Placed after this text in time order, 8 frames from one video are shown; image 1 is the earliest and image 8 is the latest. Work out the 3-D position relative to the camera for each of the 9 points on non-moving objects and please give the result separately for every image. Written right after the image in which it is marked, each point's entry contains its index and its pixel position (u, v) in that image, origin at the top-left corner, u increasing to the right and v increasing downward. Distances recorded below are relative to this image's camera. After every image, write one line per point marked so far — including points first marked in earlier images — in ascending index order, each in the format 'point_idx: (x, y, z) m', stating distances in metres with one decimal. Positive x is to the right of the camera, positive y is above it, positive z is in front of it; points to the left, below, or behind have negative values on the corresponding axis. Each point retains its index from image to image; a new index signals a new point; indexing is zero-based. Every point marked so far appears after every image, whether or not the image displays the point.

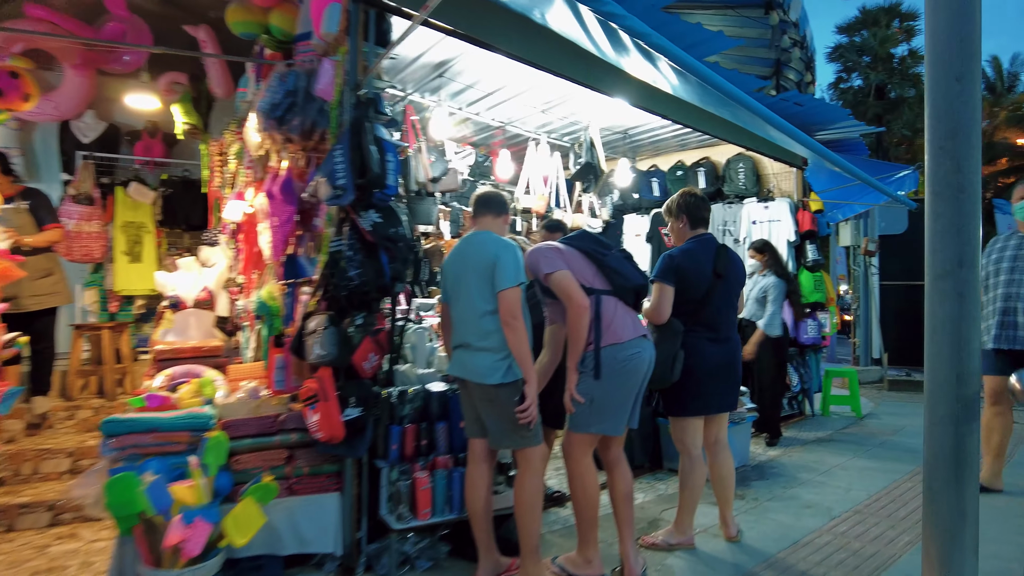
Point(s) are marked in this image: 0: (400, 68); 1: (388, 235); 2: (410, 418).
0: (-0.8, +1.6, +4.8) m
1: (-0.5, +0.2, +2.7) m
2: (-0.5, -0.6, +3.0) m
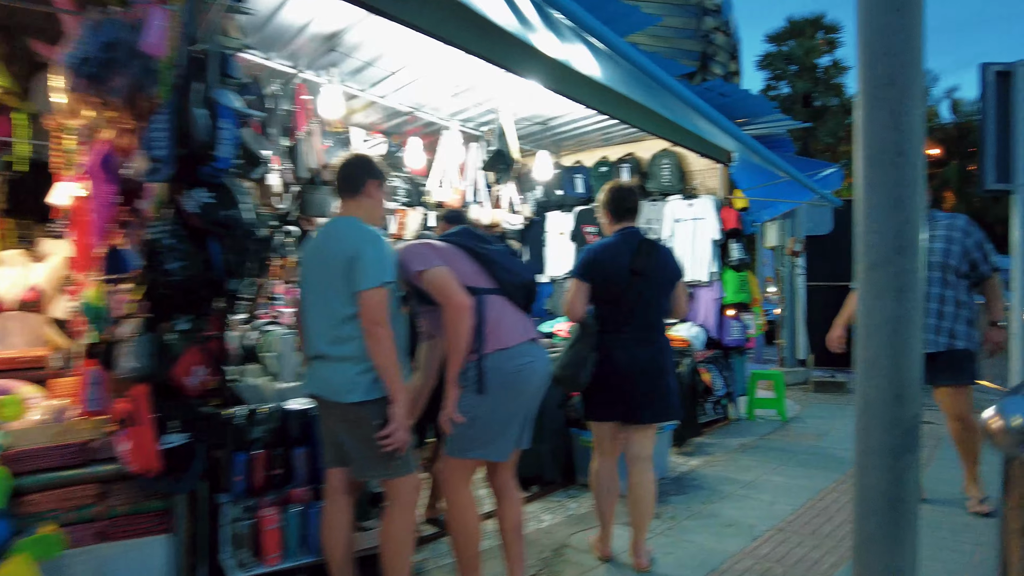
0: (-1.5, +1.6, +4.3) m
1: (-1.0, +0.2, +2.2) m
2: (-0.9, -0.6, +2.5) m
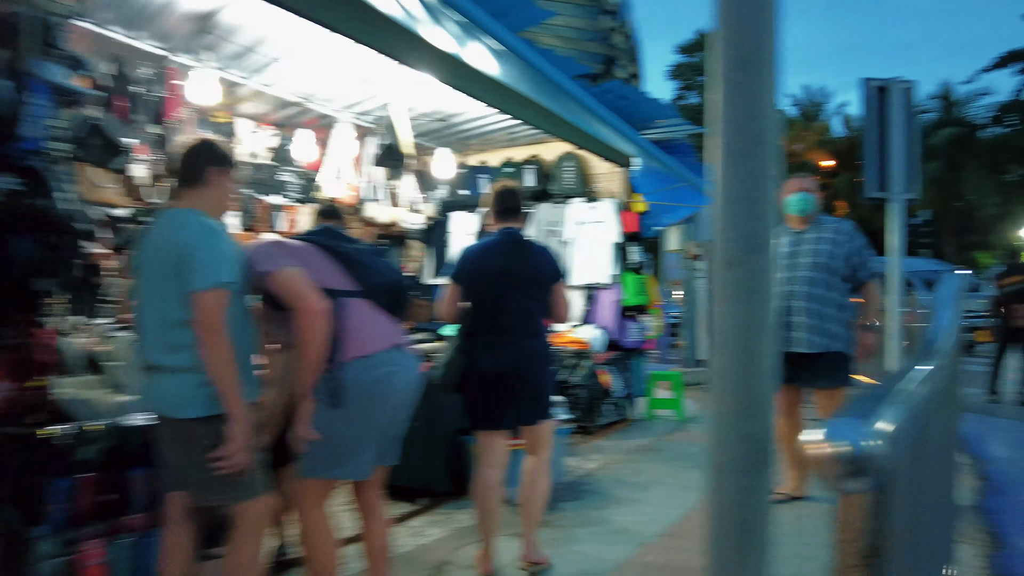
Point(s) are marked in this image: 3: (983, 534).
0: (-2.1, +1.6, +3.9) m
1: (-1.4, +0.2, +1.9) m
2: (-1.4, -0.6, +2.2) m
3: (+2.5, -1.3, +3.5) m
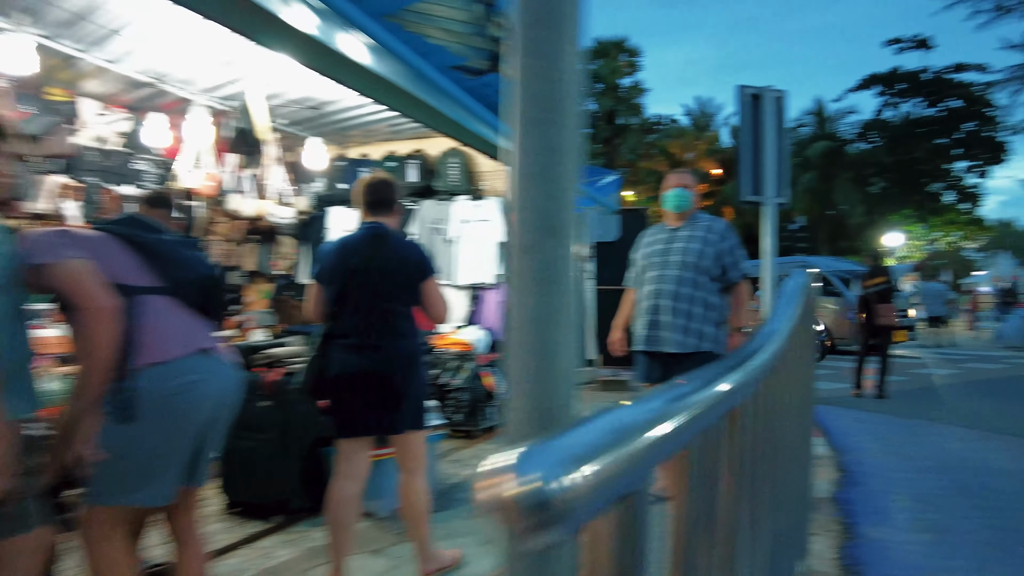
0: (-2.8, +1.6, +3.4) m
1: (-1.8, +0.2, +1.5) m
2: (-1.9, -0.6, +1.8) m
3: (+1.8, -1.3, +3.6) m
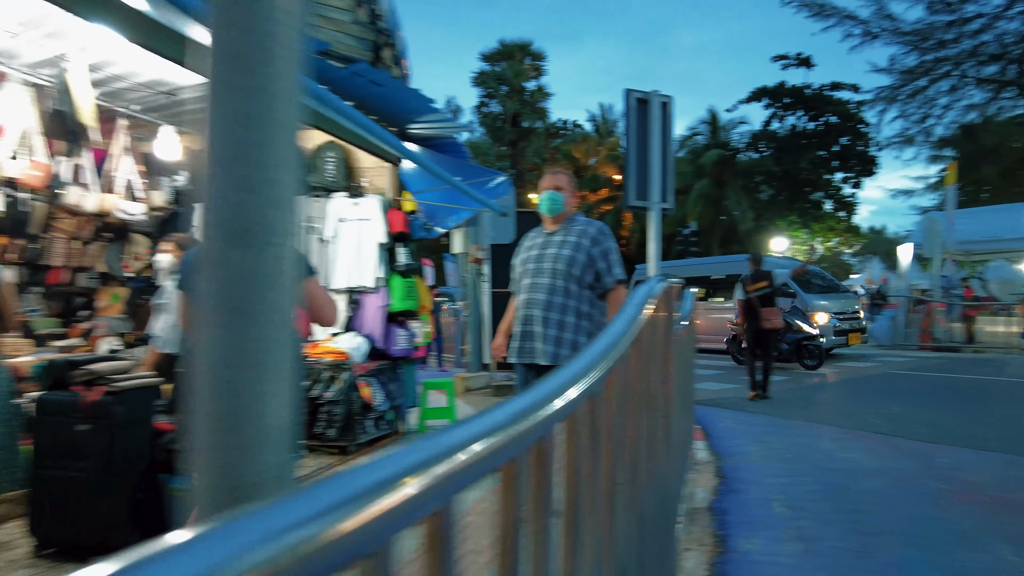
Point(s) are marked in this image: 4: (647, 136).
0: (-3.5, +1.6, +2.7) m
1: (-2.2, +0.2, +0.9) m
2: (-2.3, -0.6, +1.2) m
3: (+1.1, -1.3, +3.5) m
4: (+1.4, +1.6, +7.0) m
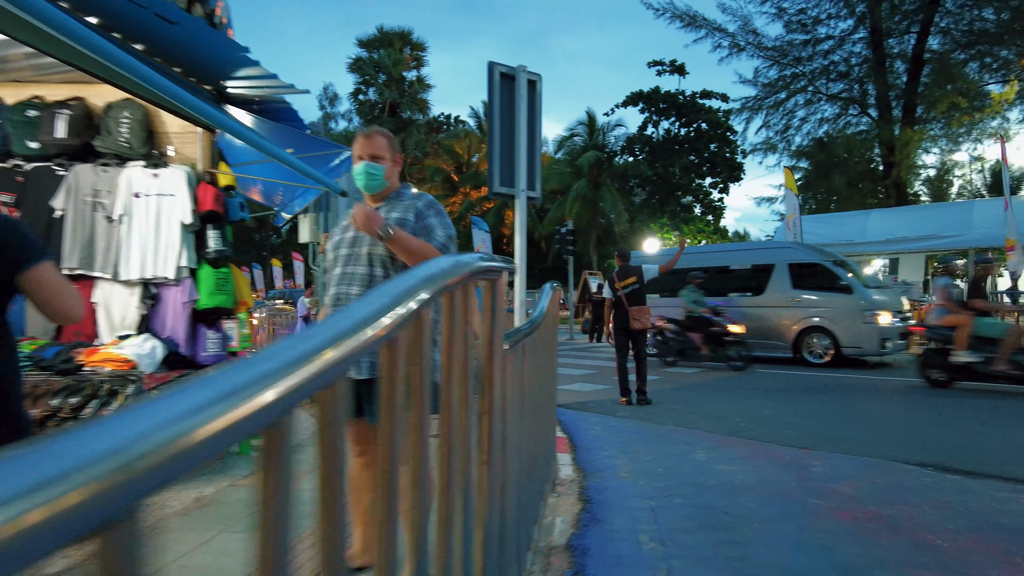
0: (-4.0, +1.7, +1.2) m
1: (-2.5, +0.3, -0.3) m
2: (-2.7, -0.5, 0.0) m
3: (+0.2, -1.3, +2.9) m
4: (0.0, +1.6, +6.3) m
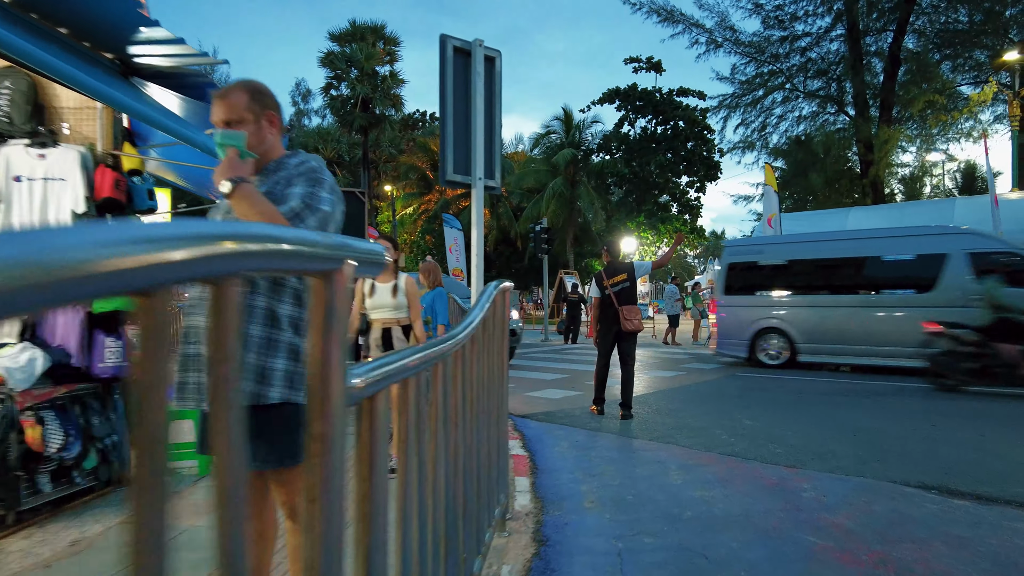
0: (-4.2, +1.7, +0.4) m
1: (-2.7, +0.3, -1.0) m
2: (-2.8, -0.5, -0.8) m
3: (0.0, -1.3, +2.2) m
4: (-0.4, +1.6, +5.6) m
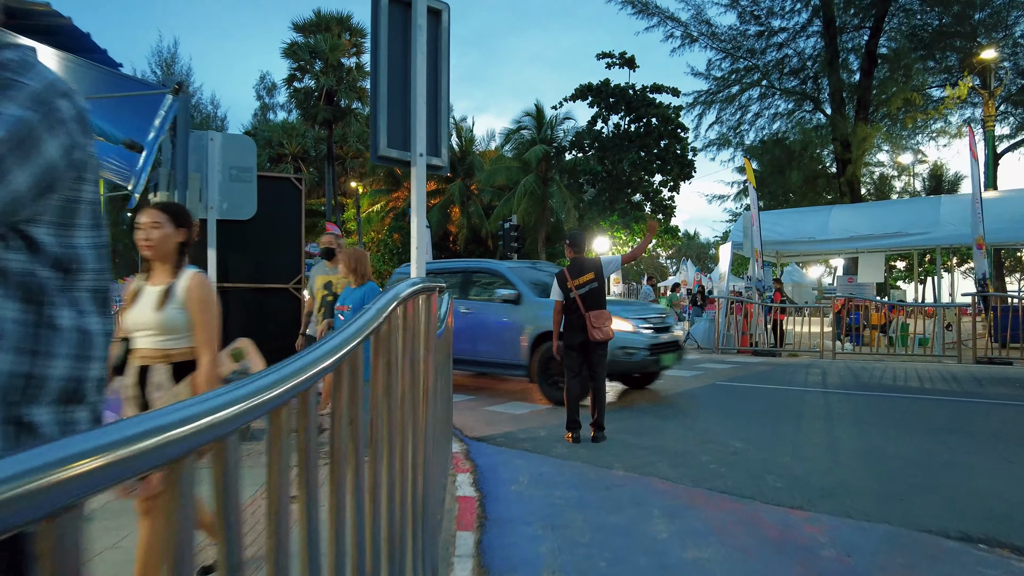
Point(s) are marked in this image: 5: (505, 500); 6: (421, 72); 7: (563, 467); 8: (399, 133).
0: (-4.4, +1.7, -0.7) m
1: (-2.8, +0.3, -2.1) m
2: (-2.9, -0.5, -1.9) m
3: (-0.3, -1.3, +1.2) m
4: (-0.7, +1.6, +4.6) m
5: (0.0, -1.4, +4.2) m
6: (-0.6, +1.5, +4.6) m
7: (+0.4, -1.3, +5.0) m
8: (-0.8, +1.1, +4.6) m
